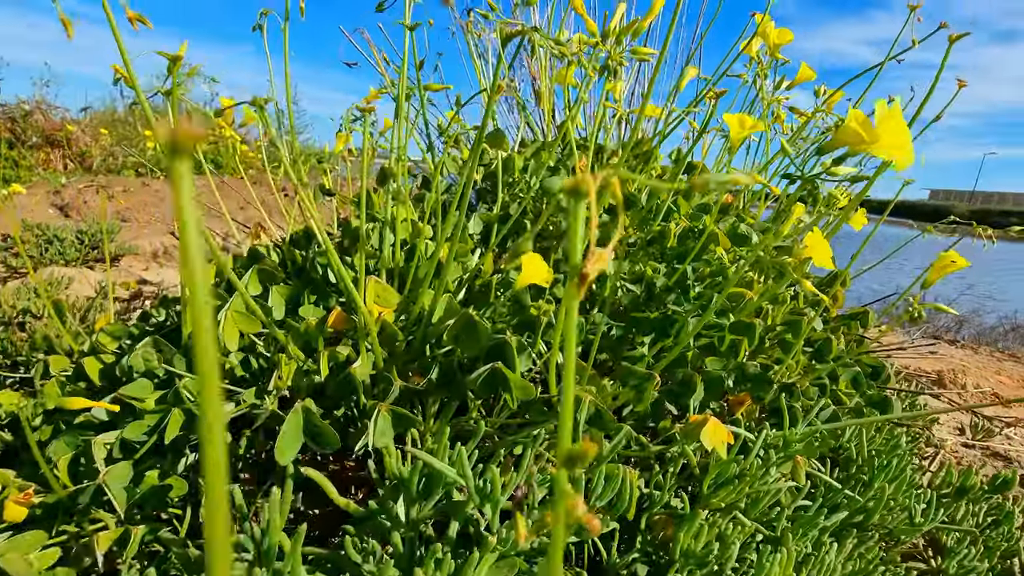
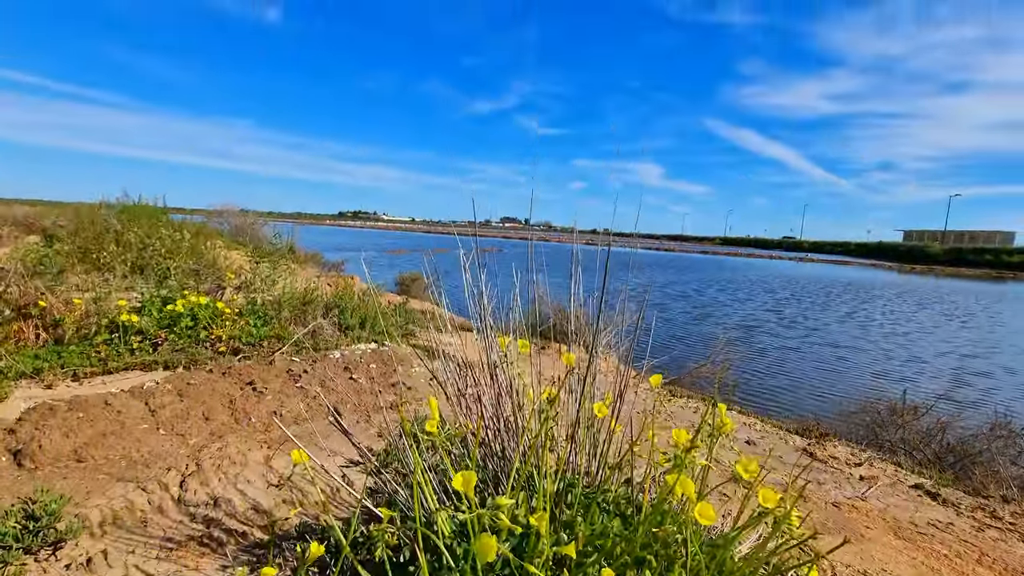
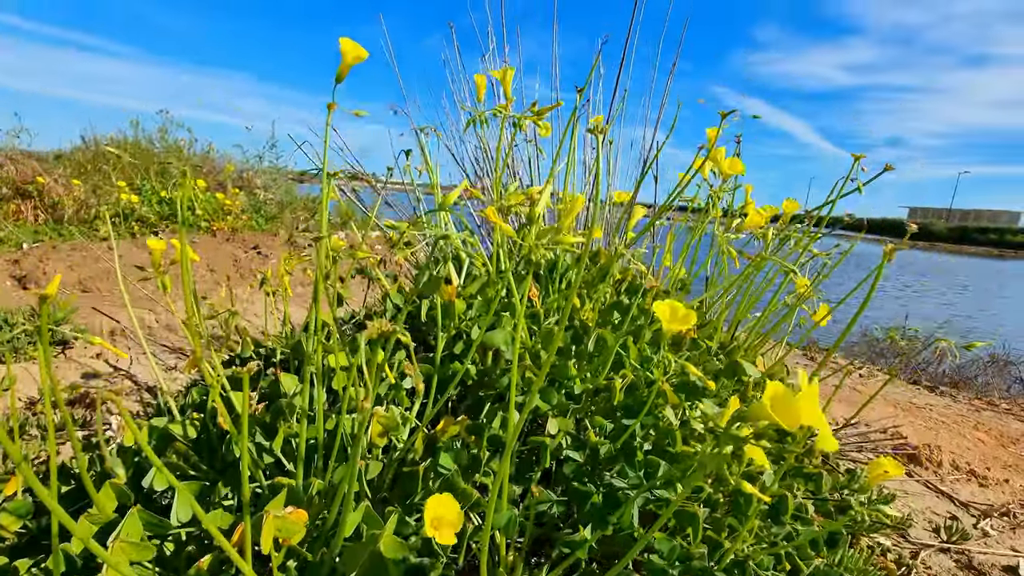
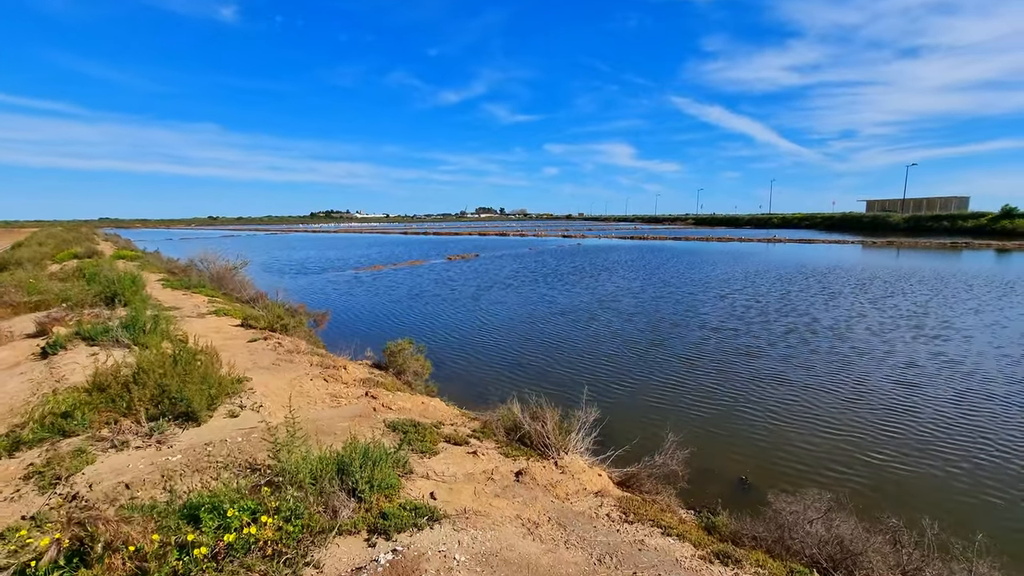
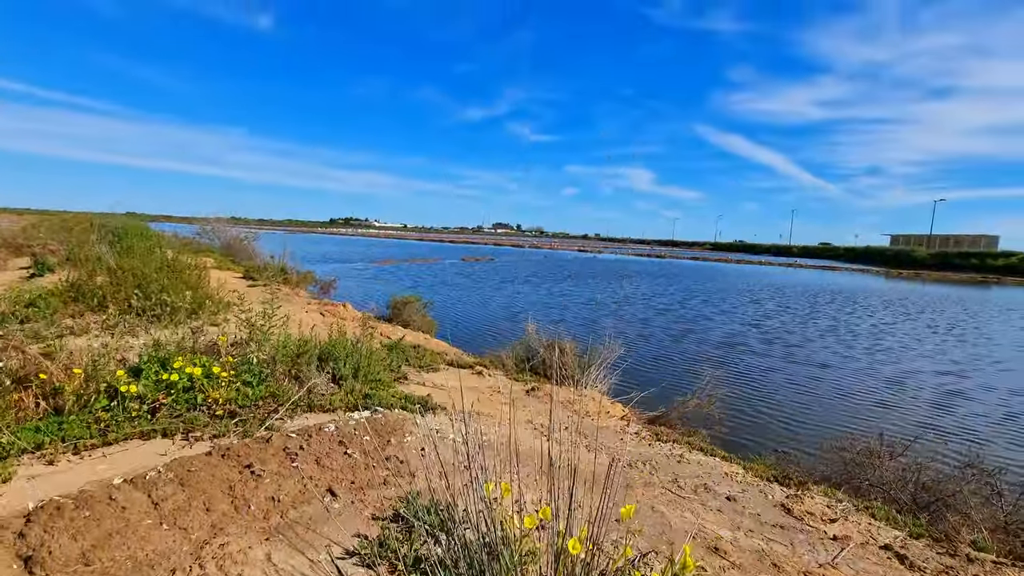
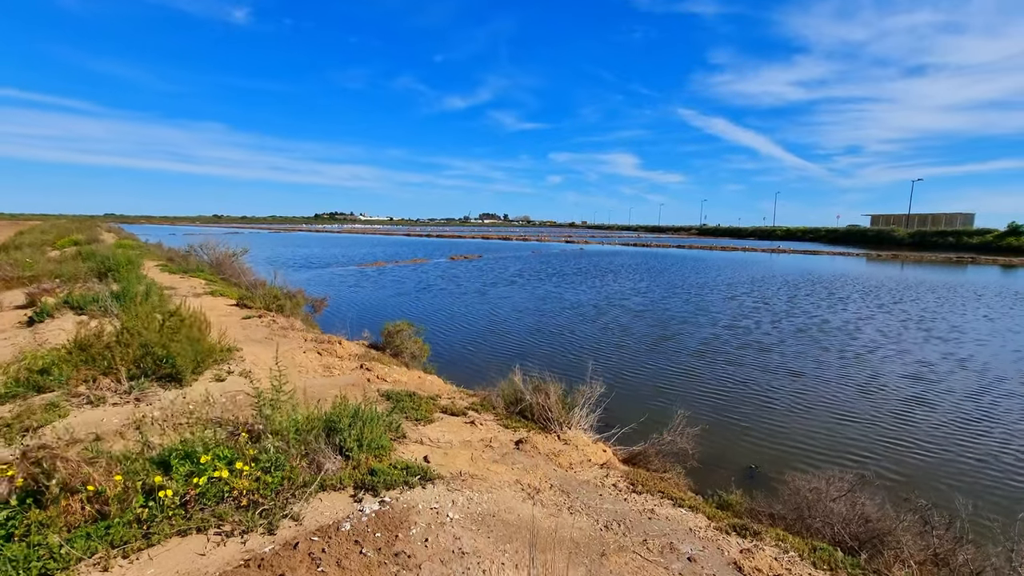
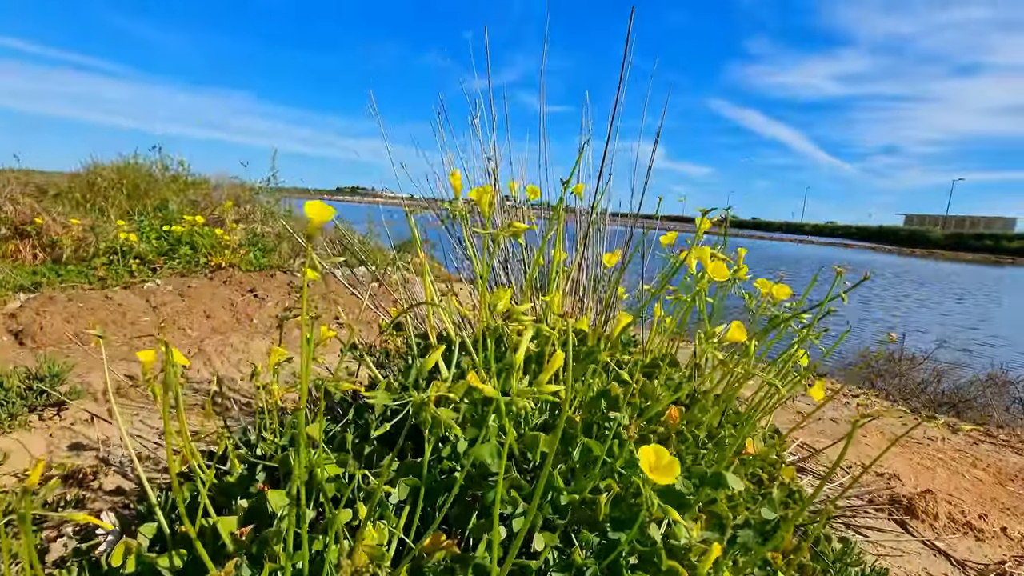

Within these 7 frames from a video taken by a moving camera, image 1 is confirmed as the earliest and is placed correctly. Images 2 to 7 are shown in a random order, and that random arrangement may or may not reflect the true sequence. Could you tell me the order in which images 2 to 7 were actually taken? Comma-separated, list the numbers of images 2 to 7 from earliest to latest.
3, 7, 2, 5, 6, 4
